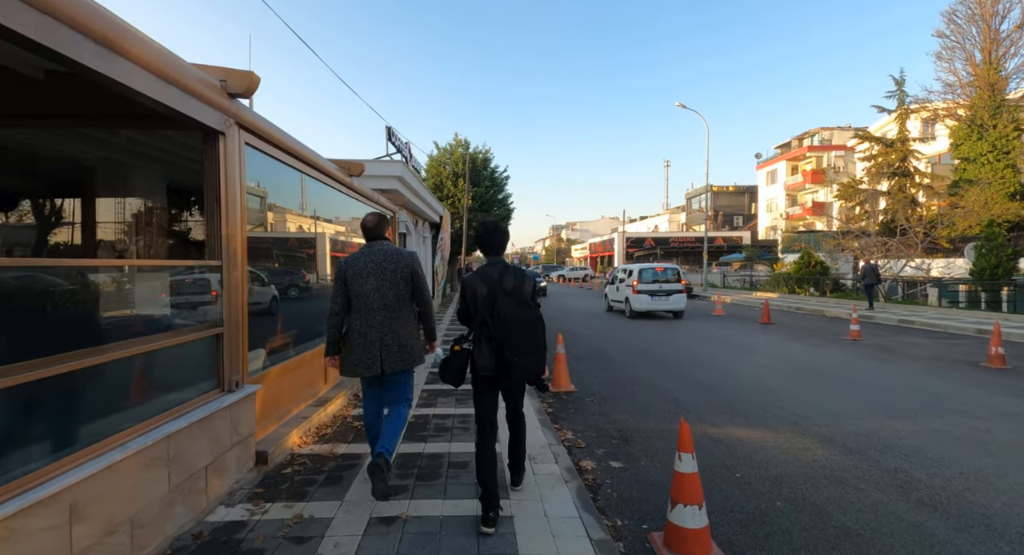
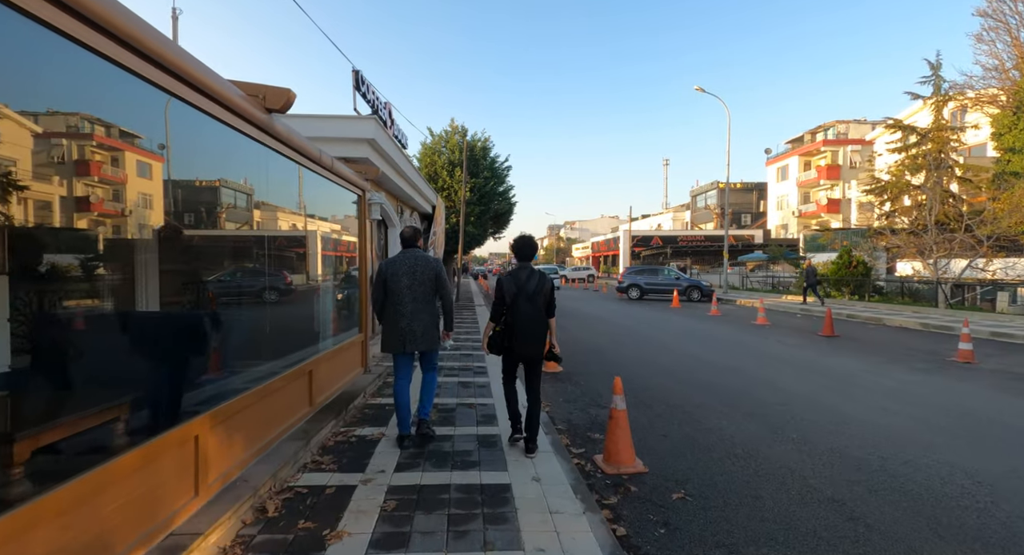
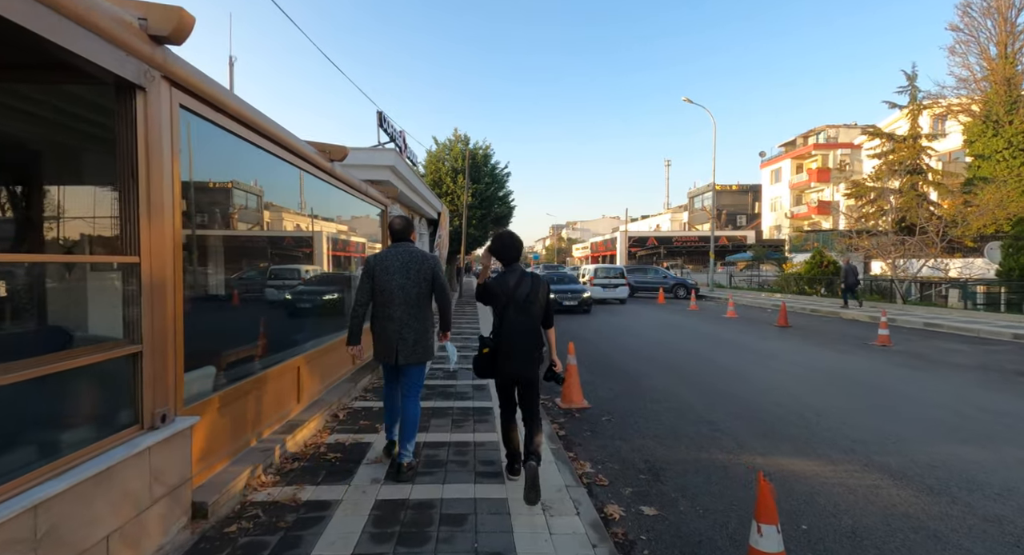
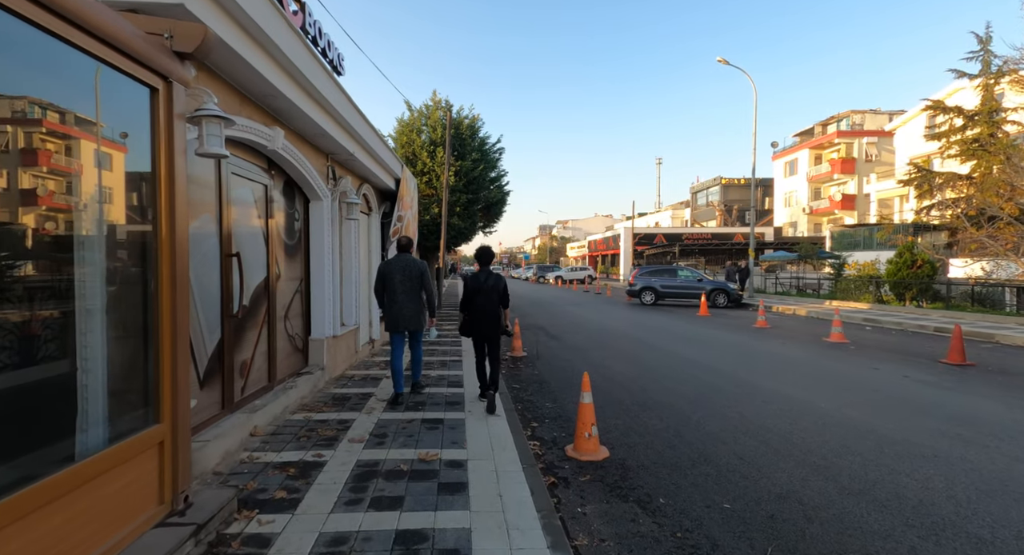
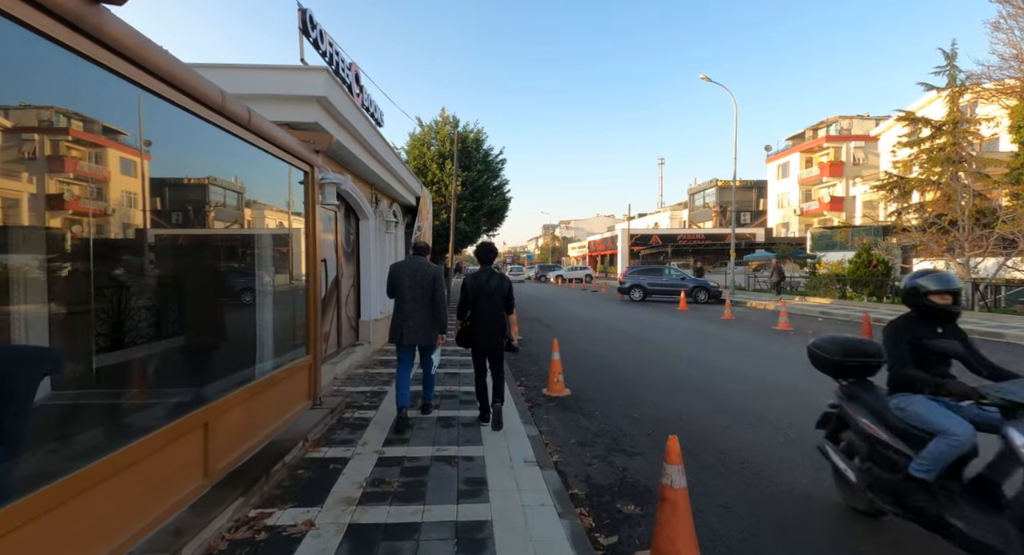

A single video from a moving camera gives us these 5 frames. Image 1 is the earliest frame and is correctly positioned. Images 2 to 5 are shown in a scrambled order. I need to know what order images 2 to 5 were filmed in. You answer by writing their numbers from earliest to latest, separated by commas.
3, 2, 5, 4
